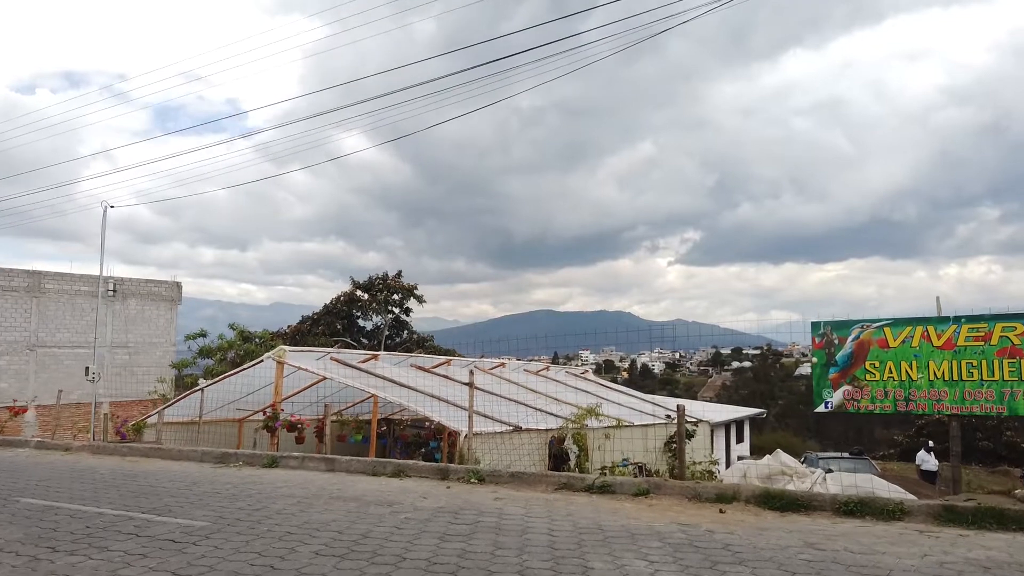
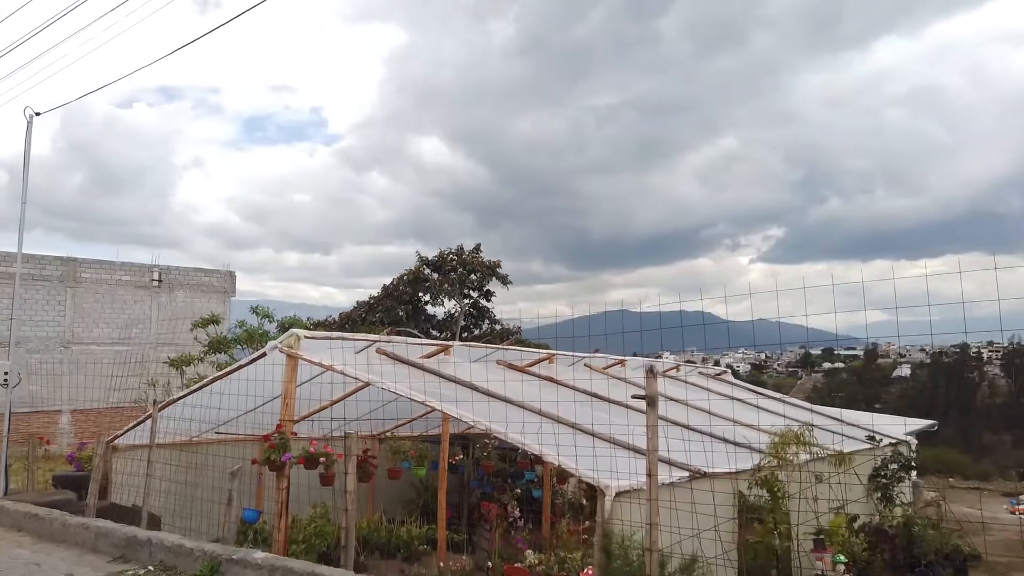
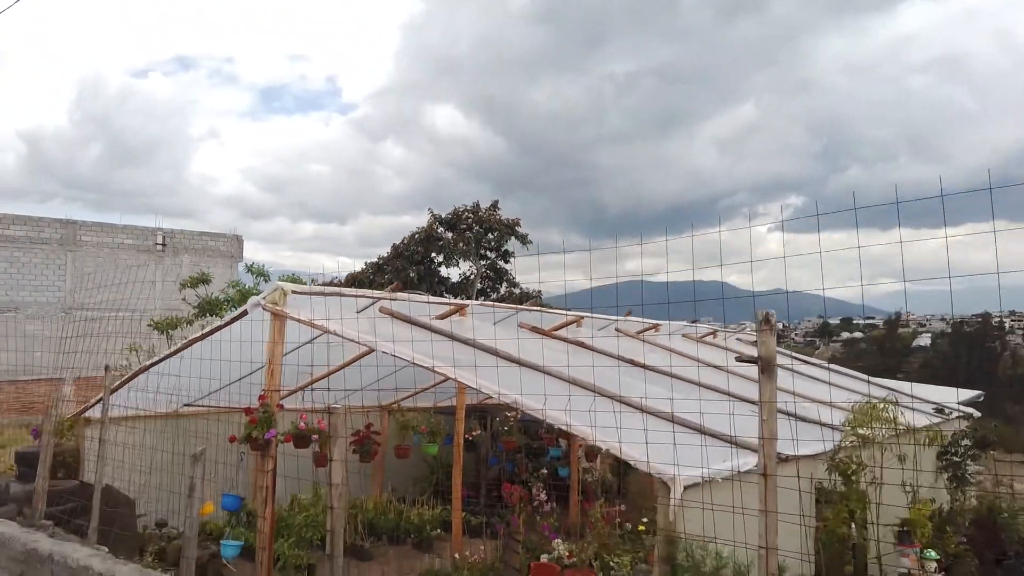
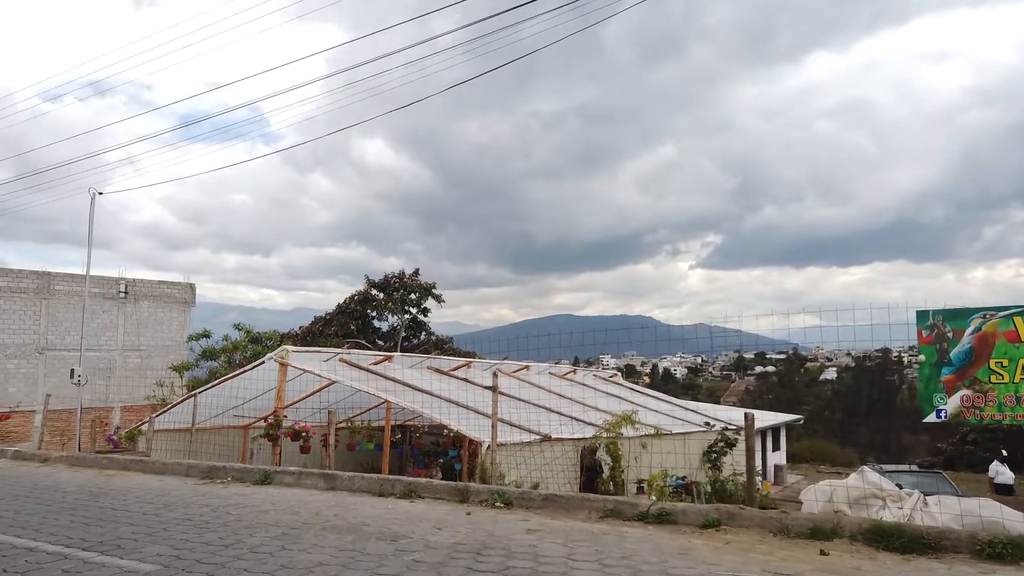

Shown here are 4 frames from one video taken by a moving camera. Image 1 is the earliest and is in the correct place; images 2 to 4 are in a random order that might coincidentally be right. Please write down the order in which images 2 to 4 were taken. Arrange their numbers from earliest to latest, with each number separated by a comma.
4, 2, 3
